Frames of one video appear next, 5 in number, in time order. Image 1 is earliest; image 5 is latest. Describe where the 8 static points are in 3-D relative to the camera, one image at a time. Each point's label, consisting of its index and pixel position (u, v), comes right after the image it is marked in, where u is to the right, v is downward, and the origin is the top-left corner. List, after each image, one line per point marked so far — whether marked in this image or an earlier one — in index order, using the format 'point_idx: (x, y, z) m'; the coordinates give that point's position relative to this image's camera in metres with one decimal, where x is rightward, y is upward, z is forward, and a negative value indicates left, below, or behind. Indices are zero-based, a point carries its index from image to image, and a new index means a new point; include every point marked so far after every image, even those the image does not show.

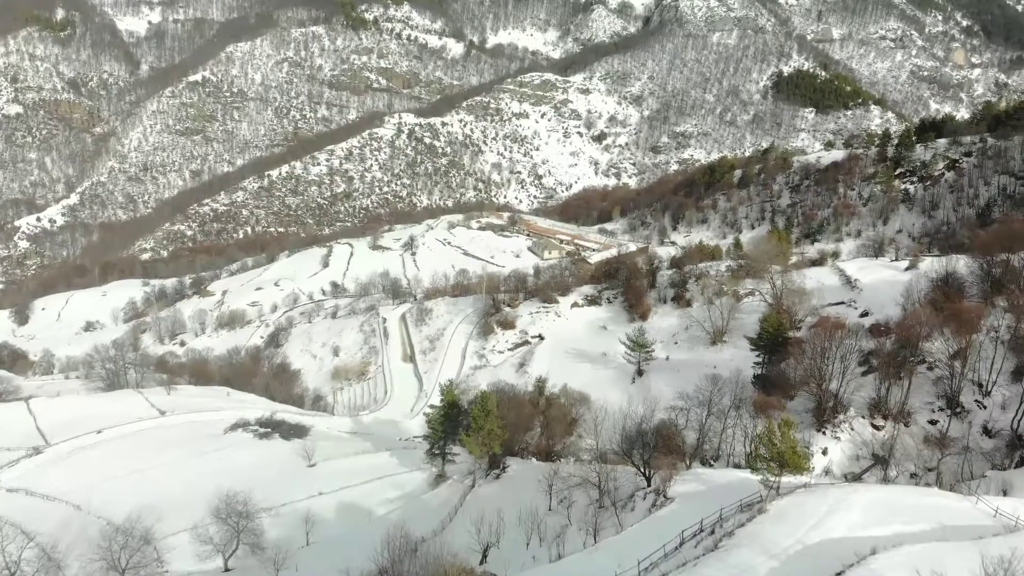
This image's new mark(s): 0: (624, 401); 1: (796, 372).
0: (+2.6, -2.6, +19.5) m
1: (+5.7, -1.7, +16.7) m
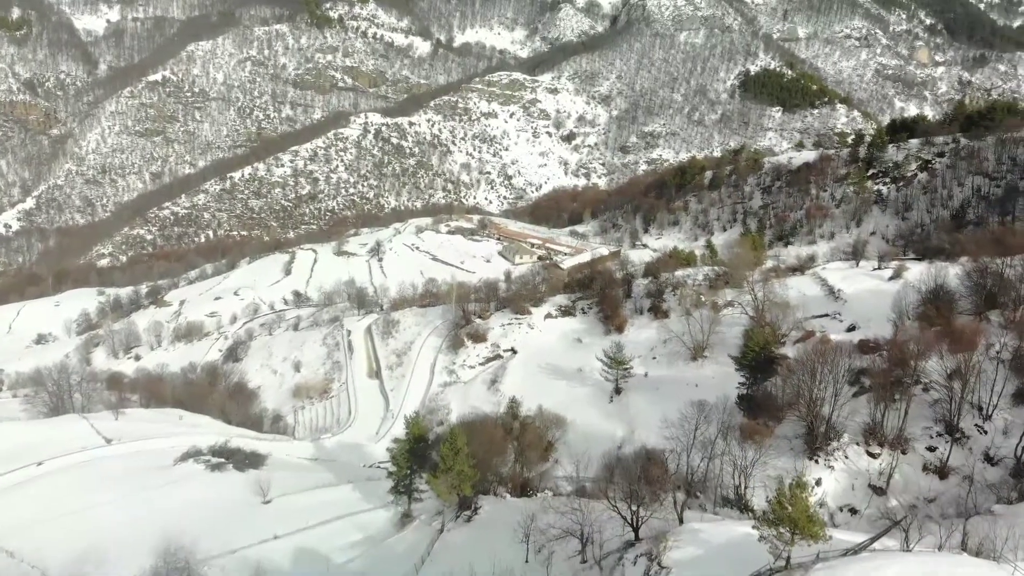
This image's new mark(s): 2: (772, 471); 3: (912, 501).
0: (+2.0, -3.0, +18.5) m
1: (+5.1, -2.0, +15.7) m
2: (+4.5, -3.1, +14.3) m
3: (+6.4, -3.4, +13.4) m
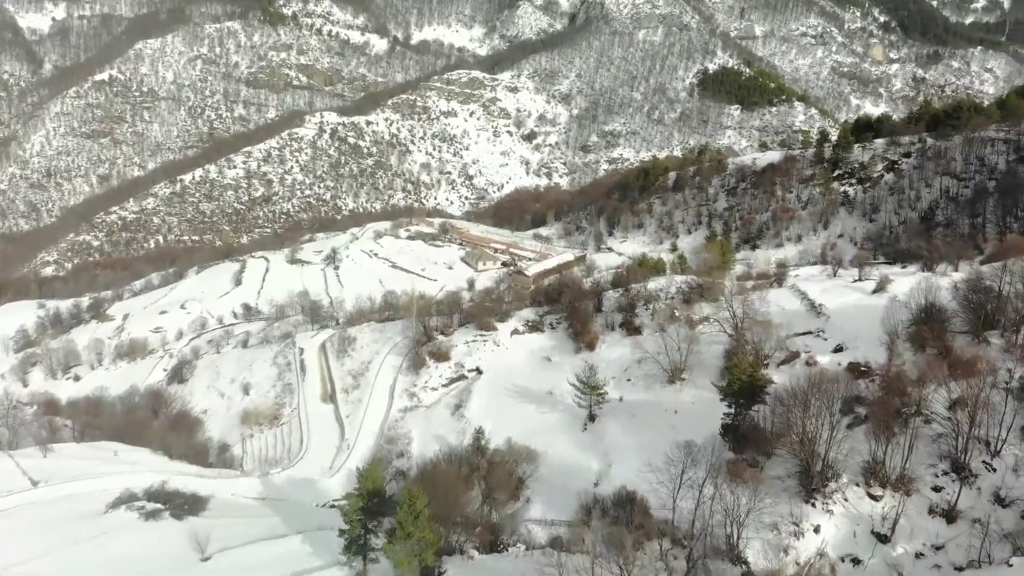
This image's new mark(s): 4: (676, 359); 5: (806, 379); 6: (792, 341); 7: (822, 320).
0: (+1.3, -3.4, +17.1) m
1: (+4.5, -2.4, +14.5) m
2: (+4.0, -3.5, +13.0) m
3: (+5.9, -3.8, +12.2) m
4: (+3.7, -1.7, +19.0) m
5: (+5.4, -1.6, +15.3) m
6: (+6.1, -1.2, +18.3) m
7: (+7.1, -0.8, +19.1) m
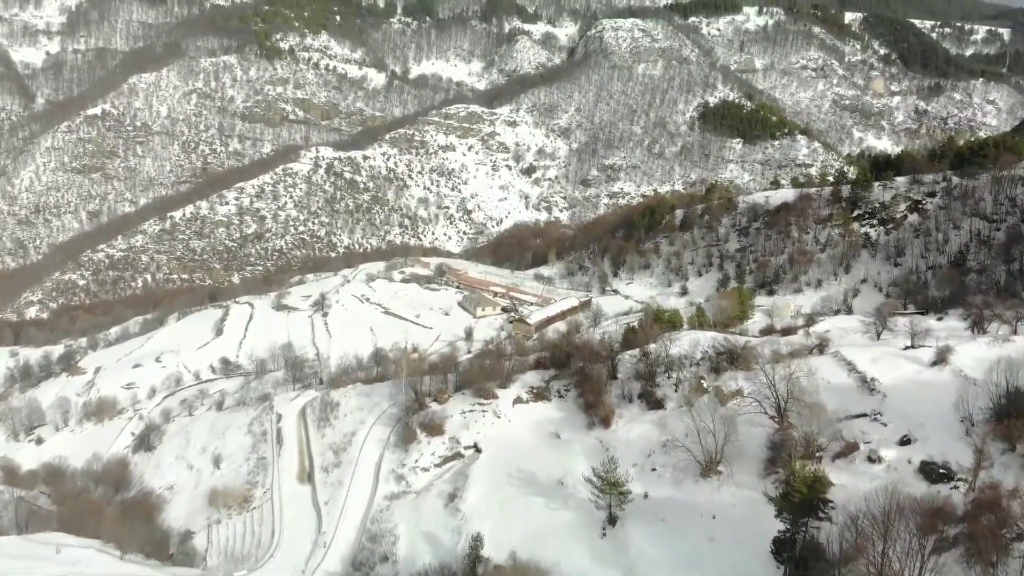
0: (+1.4, -4.8, +14.2) m
1: (+4.6, -3.7, +11.7) m
2: (+4.0, -4.8, +10.2) m
3: (+6.0, -5.0, +9.4) m
4: (+3.8, -3.1, +16.2) m
5: (+5.4, -3.0, +12.5) m
6: (+6.2, -2.6, +15.5) m
7: (+7.2, -2.2, +16.3) m
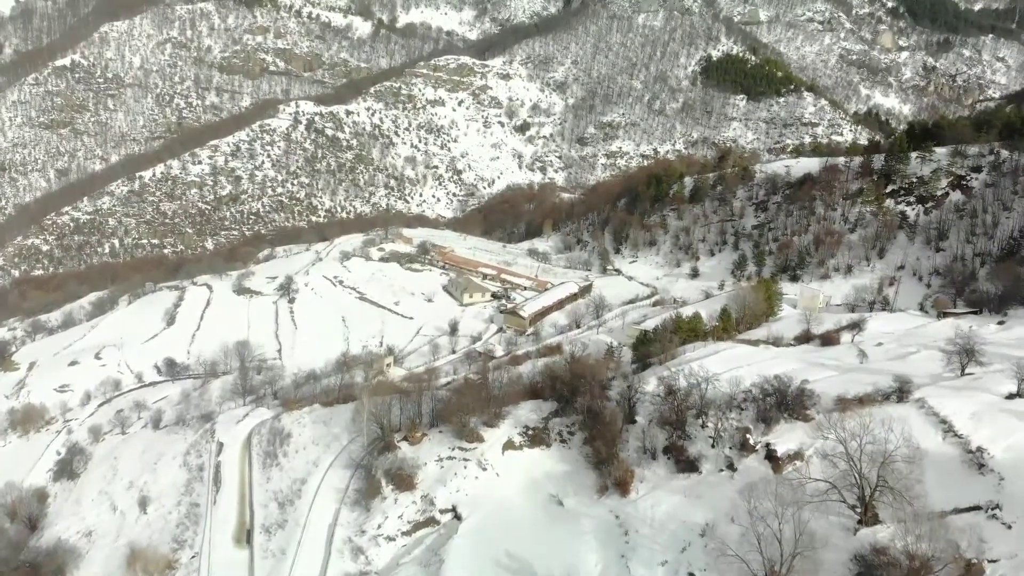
0: (+1.2, -5.5, +10.0) m
1: (+4.5, -4.6, +7.4) m
2: (+3.9, -5.8, +6.0) m
3: (+5.9, -6.0, +5.2) m
4: (+3.6, -3.8, +11.9) m
5: (+5.3, -3.8, +8.2) m
6: (+6.0, -3.3, +11.2) m
7: (+7.0, -2.9, +12.0) m
